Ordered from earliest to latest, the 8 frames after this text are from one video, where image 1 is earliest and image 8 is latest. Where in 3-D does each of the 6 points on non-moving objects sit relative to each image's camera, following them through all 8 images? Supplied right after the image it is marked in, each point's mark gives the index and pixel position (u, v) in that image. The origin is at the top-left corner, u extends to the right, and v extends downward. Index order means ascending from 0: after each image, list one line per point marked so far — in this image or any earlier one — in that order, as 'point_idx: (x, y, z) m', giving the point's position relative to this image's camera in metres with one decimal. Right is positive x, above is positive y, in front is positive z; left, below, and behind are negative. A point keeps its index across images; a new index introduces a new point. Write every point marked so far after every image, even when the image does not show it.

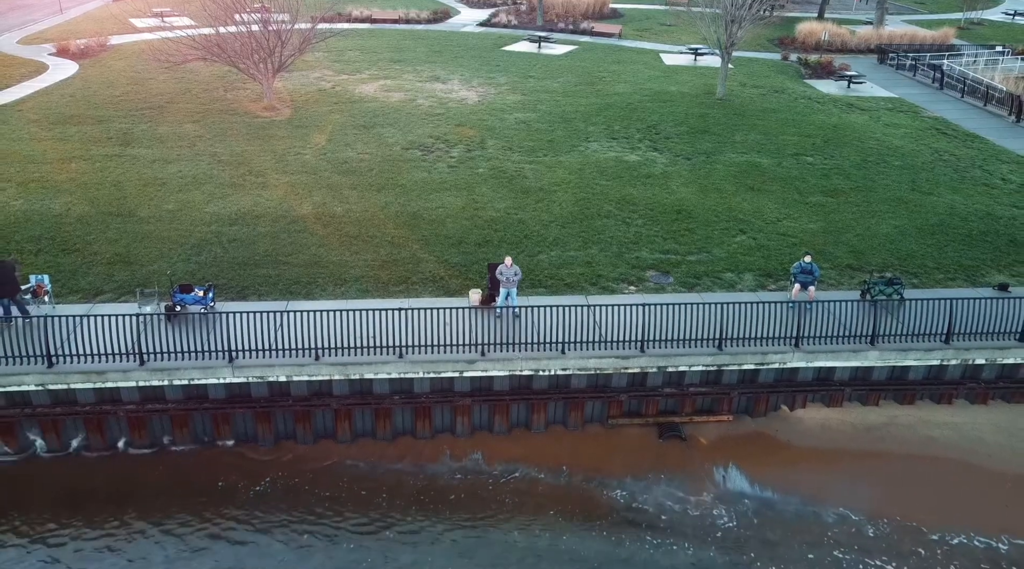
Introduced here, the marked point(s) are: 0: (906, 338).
0: (+4.6, -0.6, +10.4) m
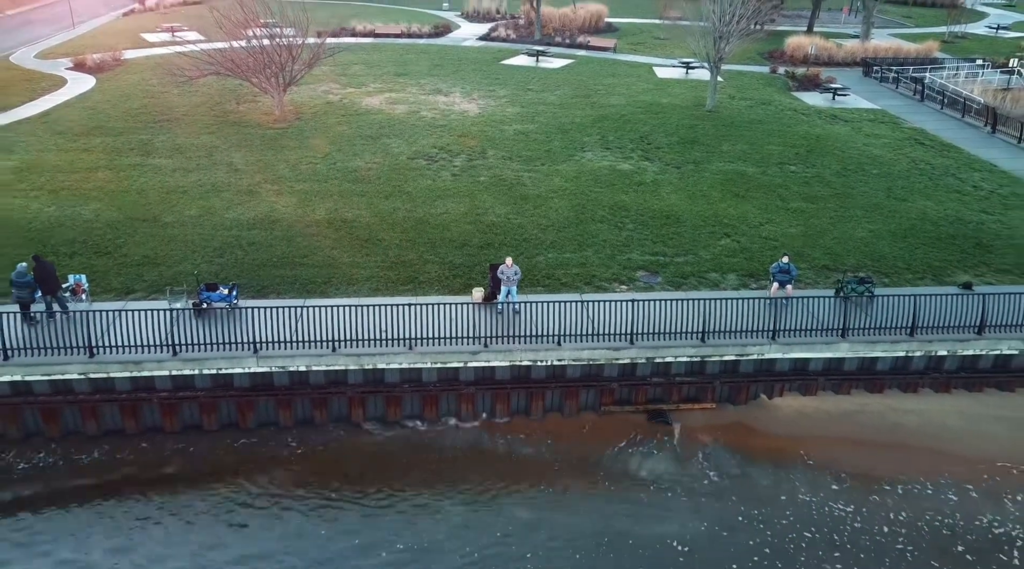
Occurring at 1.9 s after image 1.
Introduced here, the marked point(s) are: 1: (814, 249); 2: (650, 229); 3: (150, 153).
0: (+4.6, -0.6, +11.3) m
1: (+4.7, +0.6, +13.7) m
2: (+2.2, +0.9, +14.1) m
3: (-6.7, +2.4, +16.5) m
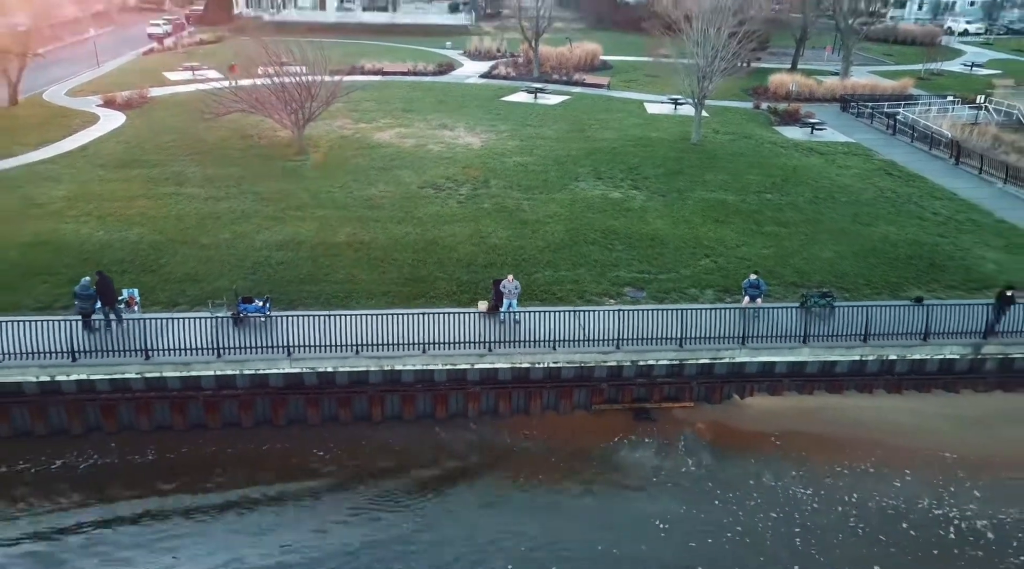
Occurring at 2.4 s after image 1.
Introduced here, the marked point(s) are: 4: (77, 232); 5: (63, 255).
0: (+4.6, -0.8, +12.8) m
1: (+4.7, +0.3, +15.2) m
2: (+2.2, +0.6, +15.7) m
3: (-6.7, +2.1, +18.1) m
4: (-7.5, +0.9, +15.2) m
5: (-7.3, +0.5, +14.3) m
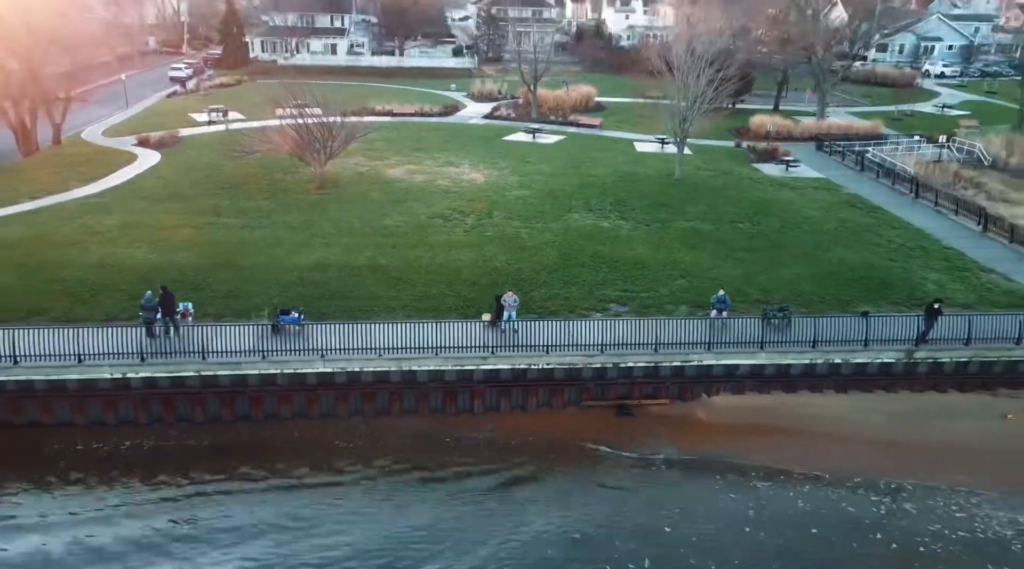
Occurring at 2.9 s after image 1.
0: (+4.6, -1.0, +14.9) m
1: (+4.7, 0.0, +17.4) m
2: (+2.2, +0.3, +17.9) m
3: (-6.7, +1.6, +20.3) m
4: (-7.5, +0.6, +17.4) m
5: (-7.3, +0.2, +16.5) m
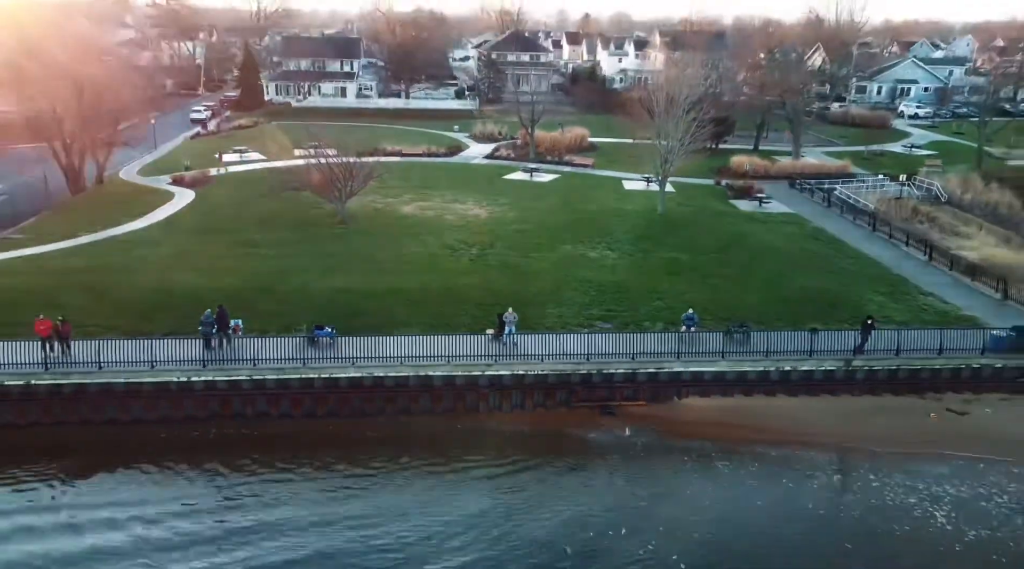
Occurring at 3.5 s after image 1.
0: (+4.6, -1.4, +17.7) m
1: (+4.7, -0.5, +20.2) m
2: (+2.2, -0.2, +20.6) m
3: (-6.7, +1.0, +23.1) m
4: (-7.5, +0.1, +20.2) m
5: (-7.3, -0.3, +19.2) m
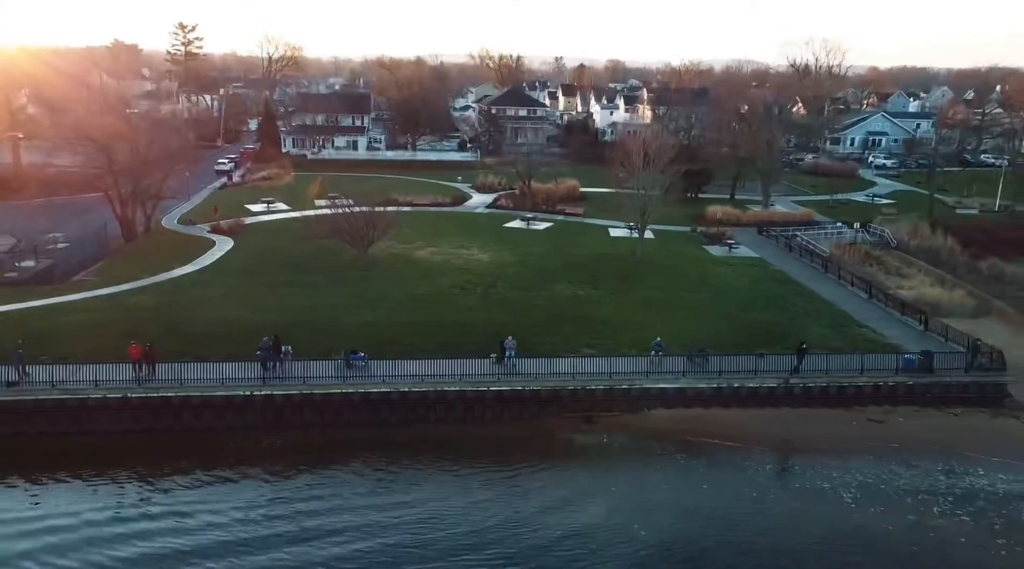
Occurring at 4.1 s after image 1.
0: (+4.6, -2.2, +21.6) m
1: (+4.7, -1.4, +24.1) m
2: (+2.2, -1.2, +24.6) m
3: (-6.7, 0.0, +27.1) m
4: (-7.5, -0.8, +24.2) m
5: (-7.3, -1.1, +23.2) m
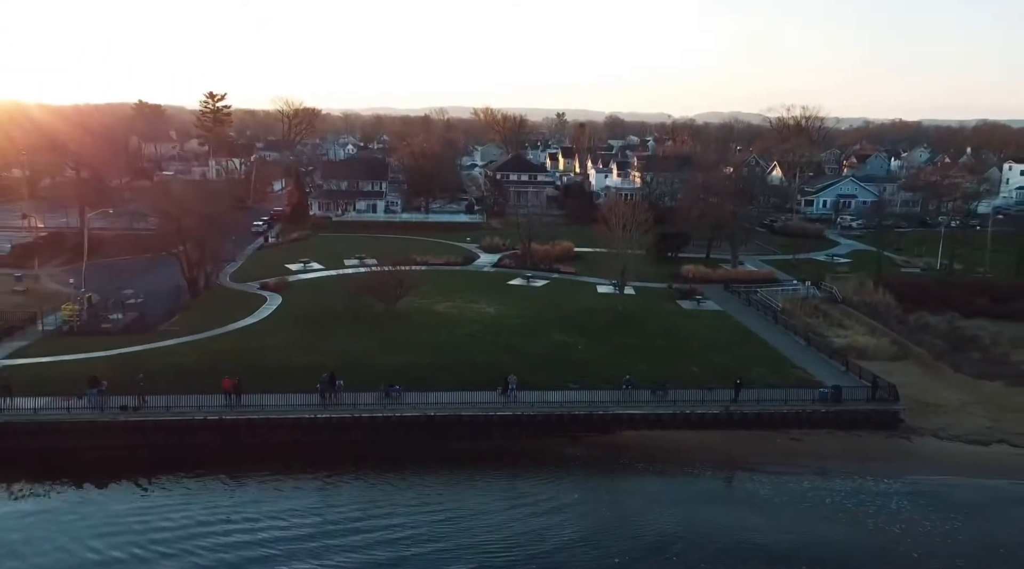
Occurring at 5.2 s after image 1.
0: (+4.7, -3.7, +27.7) m
1: (+4.7, -3.1, +30.3) m
2: (+2.3, -2.9, +30.8) m
3: (-6.7, -1.9, +33.4) m
4: (-7.4, -2.5, +30.4) m
5: (-7.3, -2.8, +29.4) m
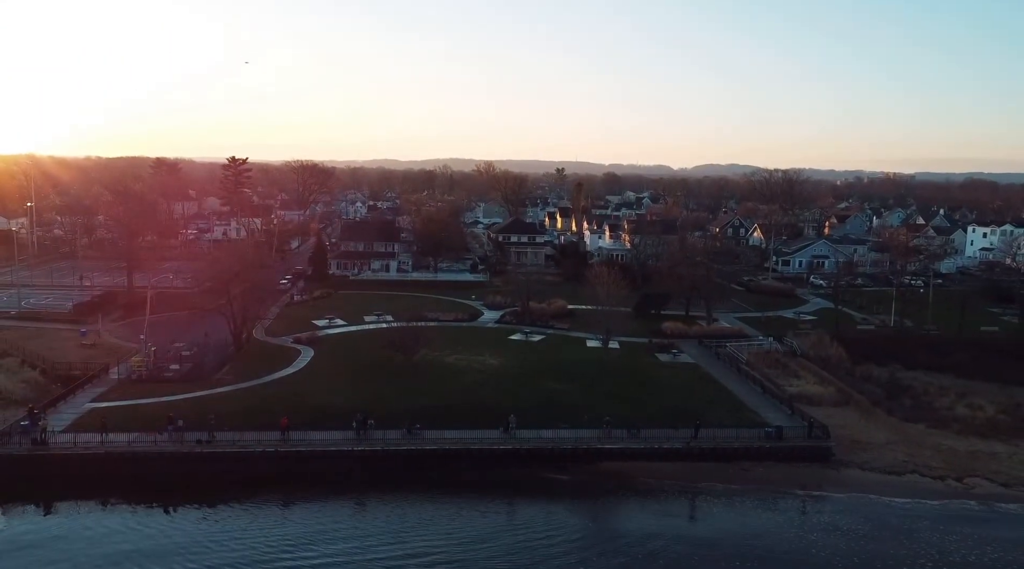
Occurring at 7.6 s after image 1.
0: (+4.7, -5.9, +33.7) m
1: (+4.7, -5.4, +36.3) m
2: (+2.3, -5.2, +36.8) m
3: (-6.7, -4.3, +39.5) m
4: (-7.4, -4.8, +36.5) m
5: (-7.3, -5.0, +35.5) m
